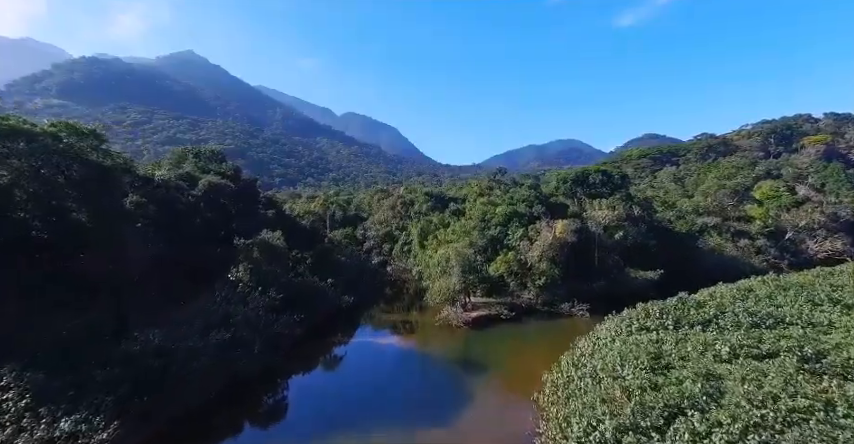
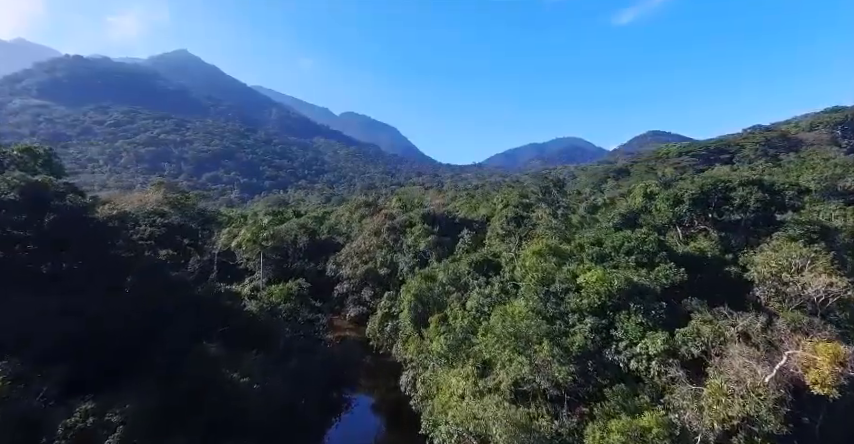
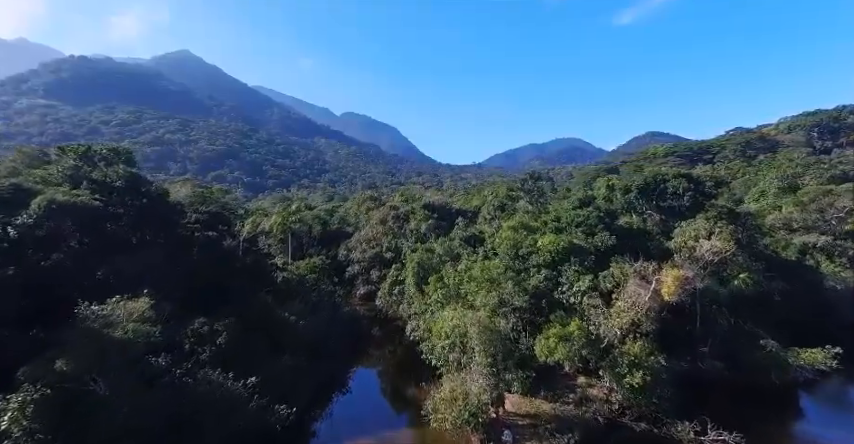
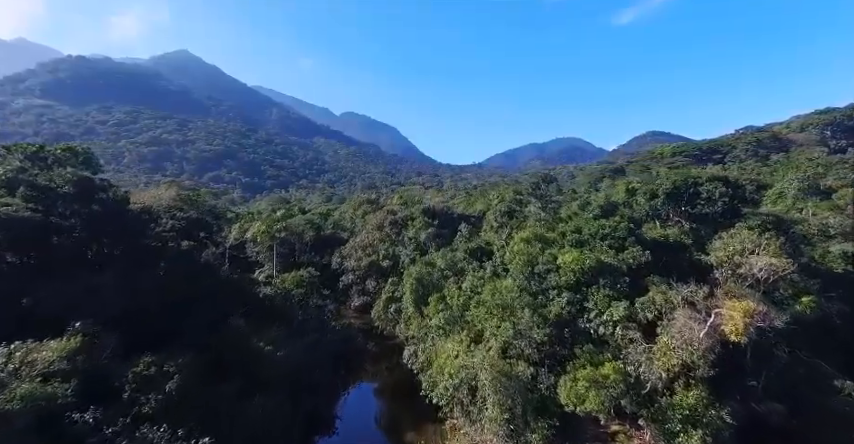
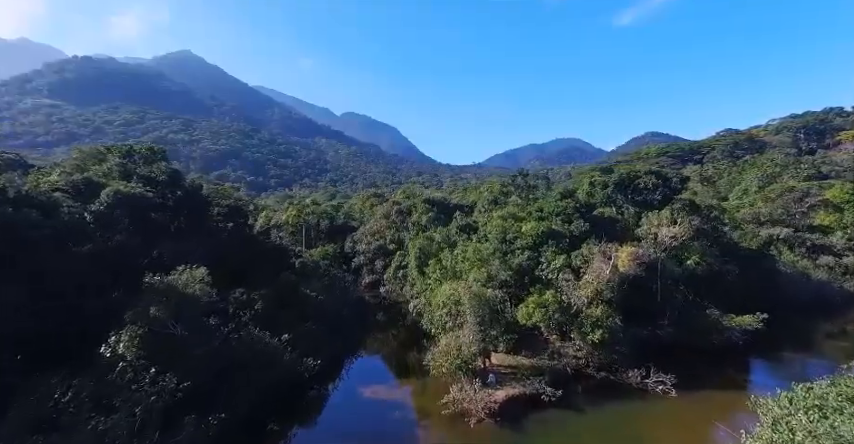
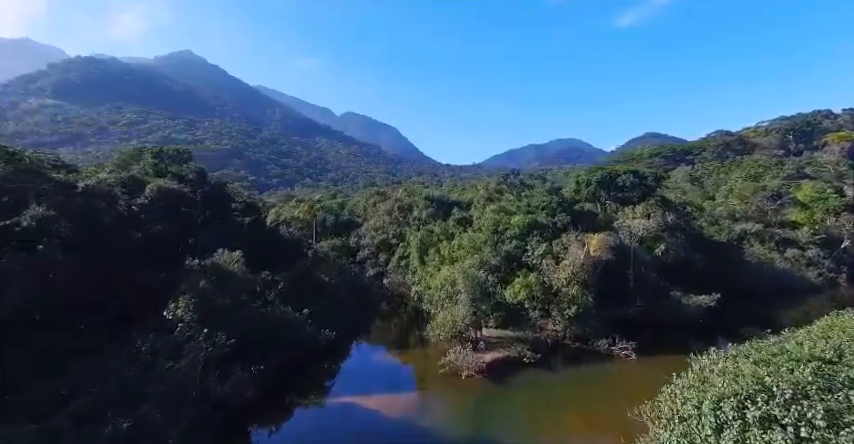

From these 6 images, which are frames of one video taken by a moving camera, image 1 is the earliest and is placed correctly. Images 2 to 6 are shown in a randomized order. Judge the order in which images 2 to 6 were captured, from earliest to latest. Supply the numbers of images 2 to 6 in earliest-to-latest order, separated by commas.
6, 5, 3, 4, 2
